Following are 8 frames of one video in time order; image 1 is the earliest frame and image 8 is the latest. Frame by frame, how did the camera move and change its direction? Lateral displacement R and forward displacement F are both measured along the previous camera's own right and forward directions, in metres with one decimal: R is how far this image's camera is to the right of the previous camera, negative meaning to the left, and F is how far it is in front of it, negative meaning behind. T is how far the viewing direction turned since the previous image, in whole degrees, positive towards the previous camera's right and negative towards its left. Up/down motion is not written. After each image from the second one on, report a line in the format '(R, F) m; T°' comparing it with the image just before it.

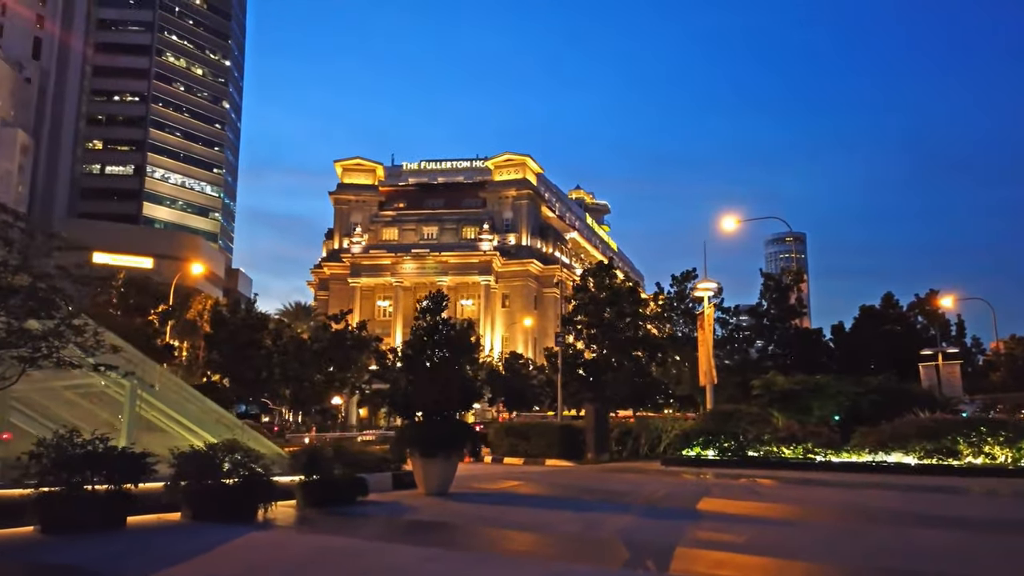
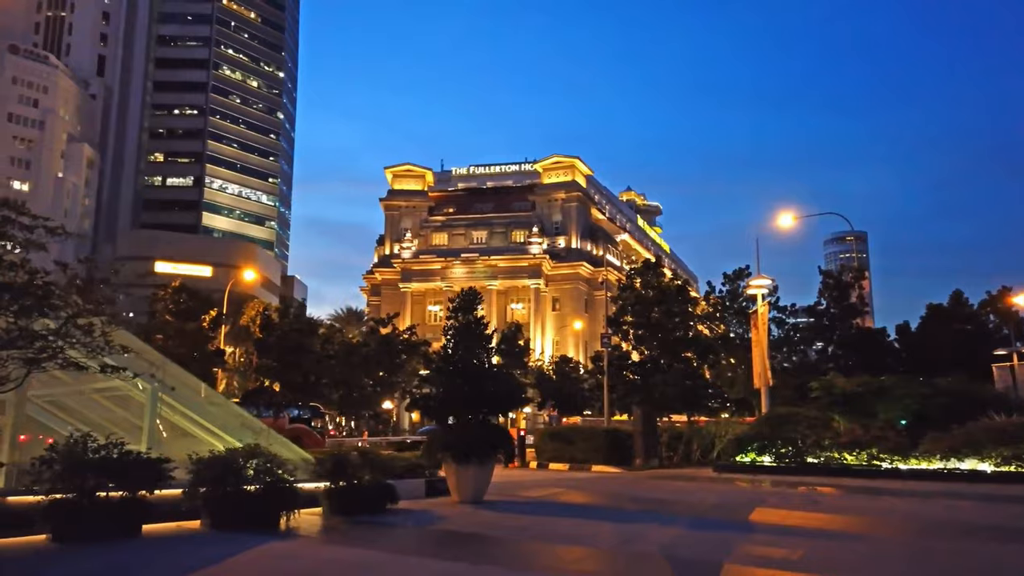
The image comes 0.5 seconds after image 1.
(+0.4, +1.0) m; -4°
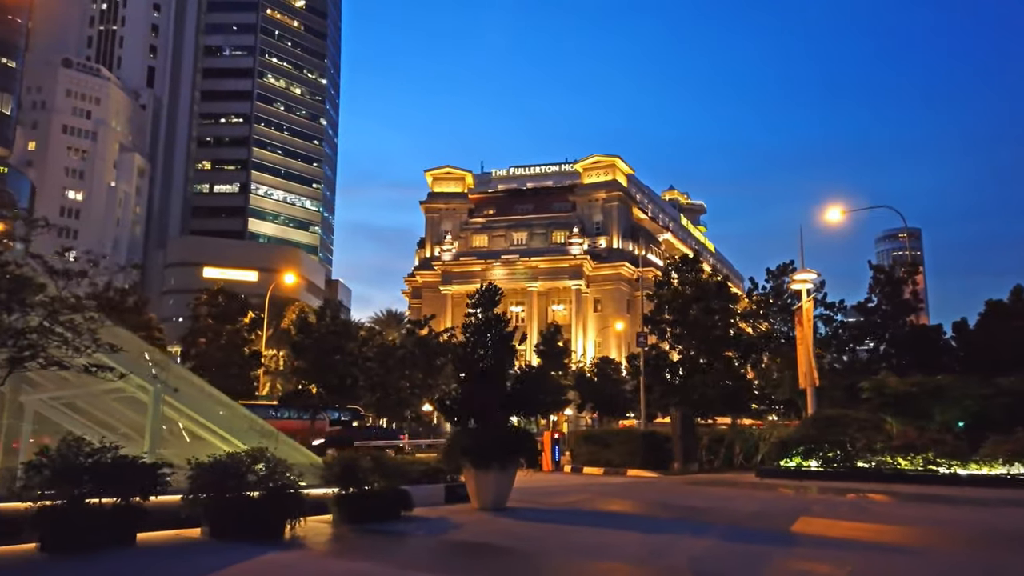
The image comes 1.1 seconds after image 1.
(+0.5, +1.0) m; -3°
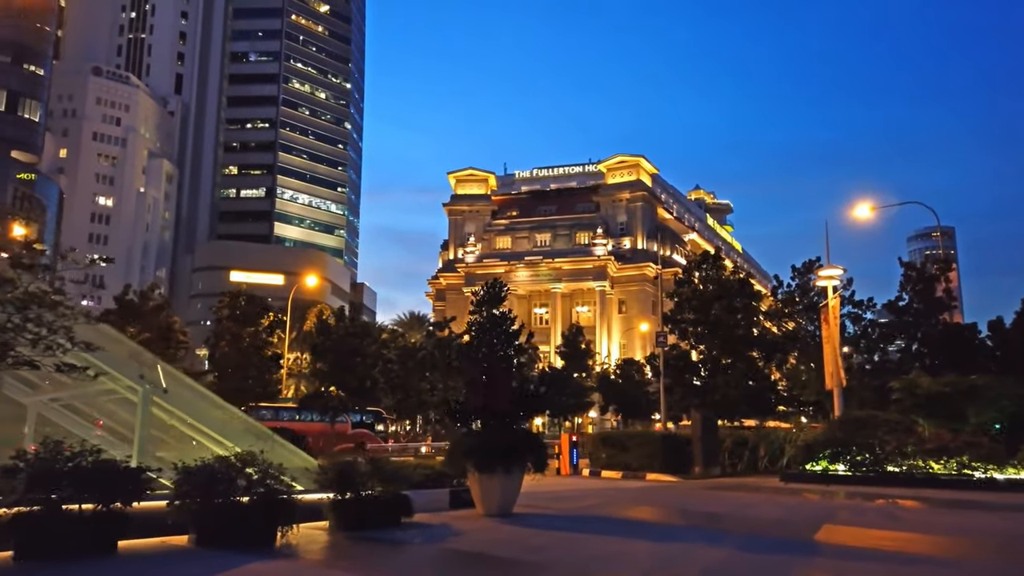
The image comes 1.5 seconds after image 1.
(+0.4, +0.8) m; -2°
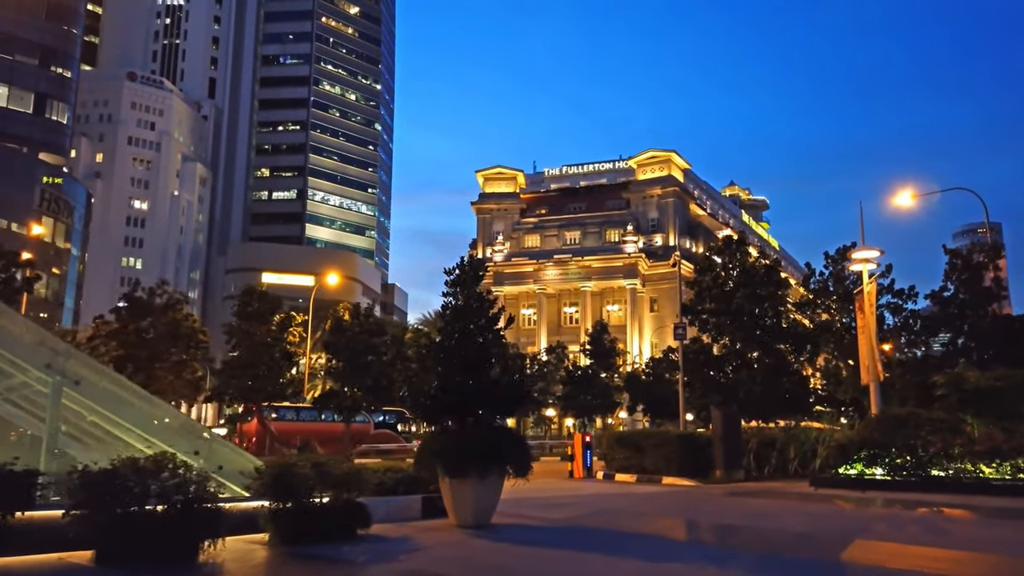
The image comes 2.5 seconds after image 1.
(+1.0, +2.2) m; -2°
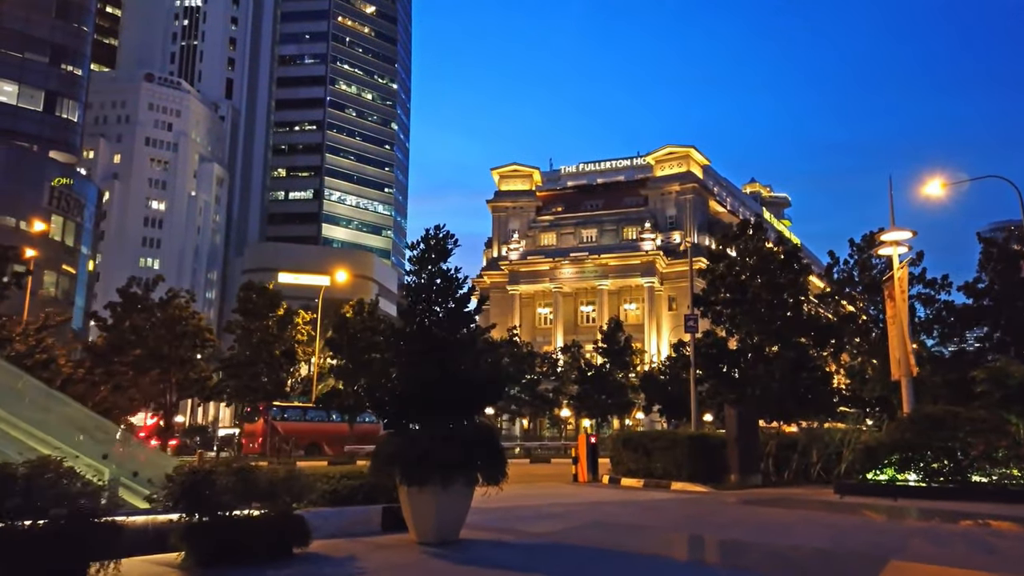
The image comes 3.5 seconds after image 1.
(+0.7, +2.1) m; -1°
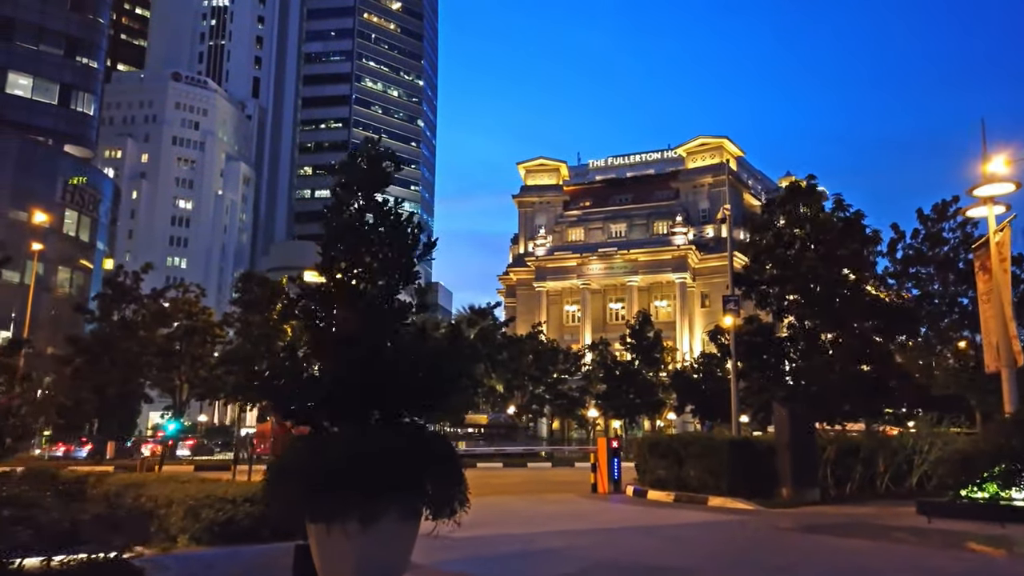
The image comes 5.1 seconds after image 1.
(+0.7, +4.1) m; -2°
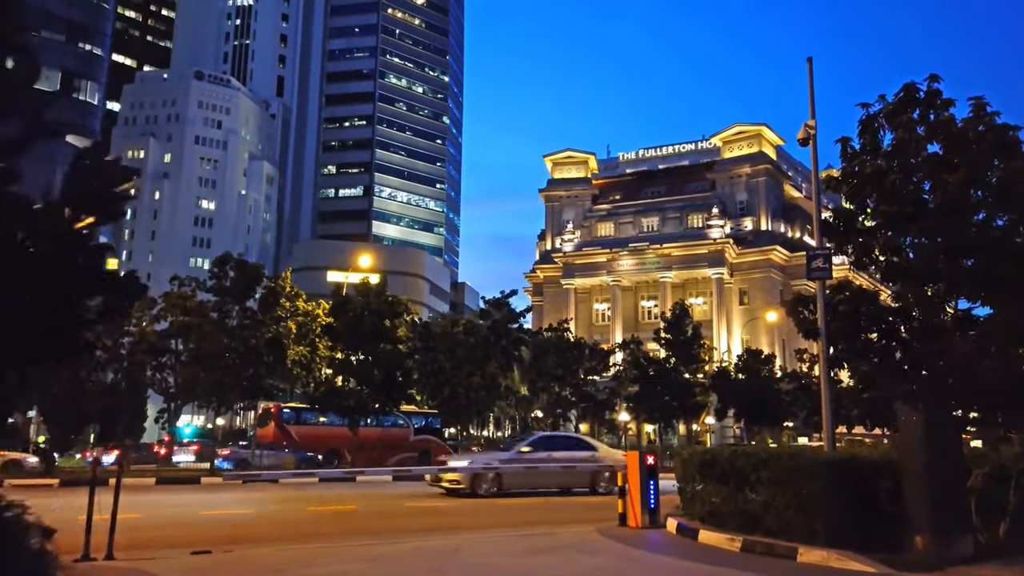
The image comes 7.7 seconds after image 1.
(+0.8, +6.6) m; -2°
